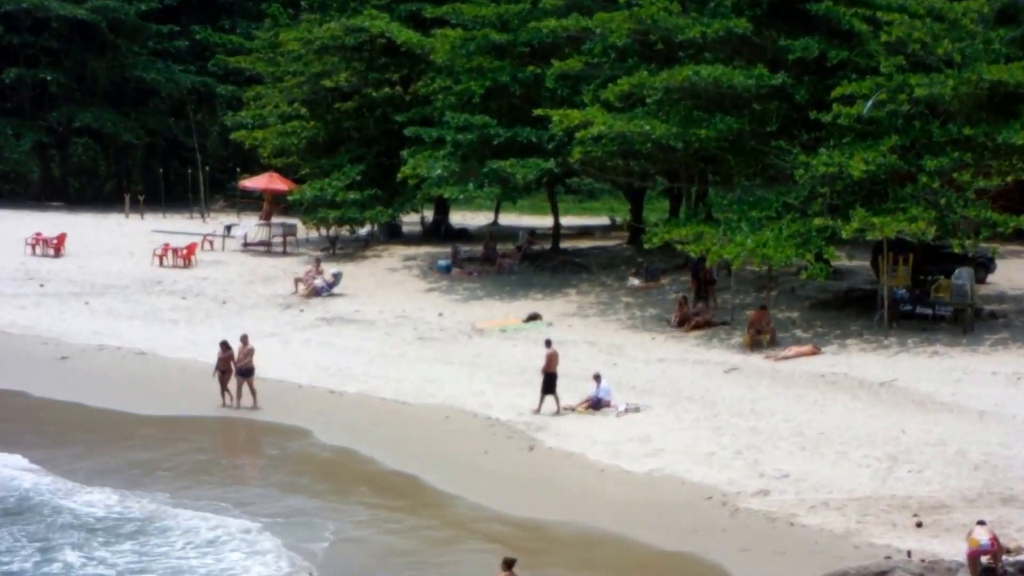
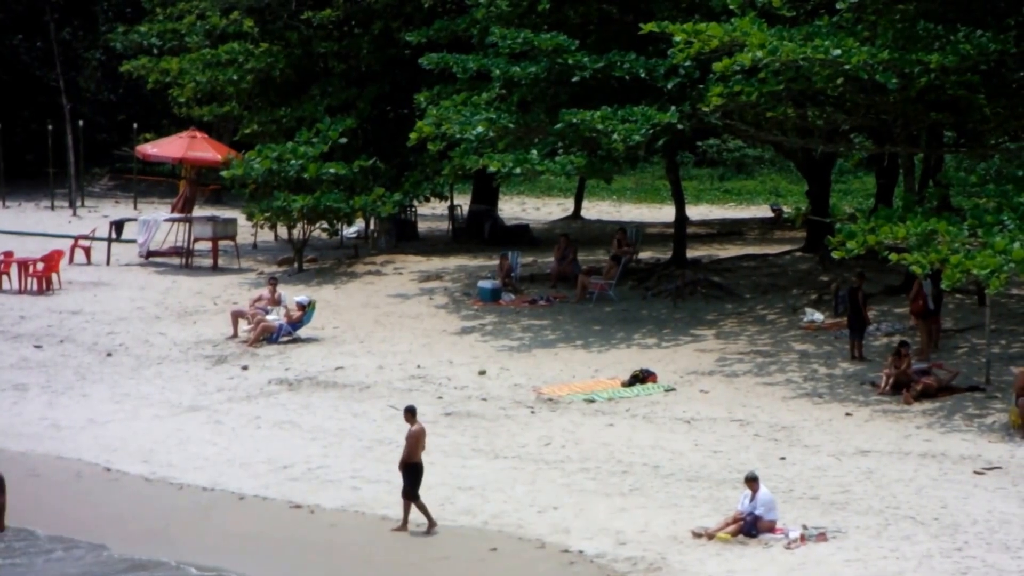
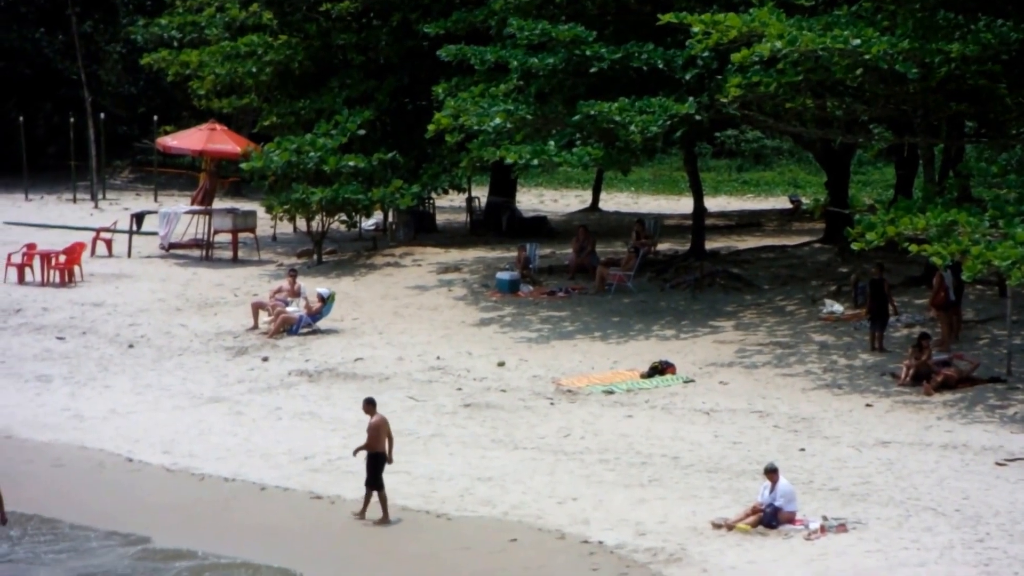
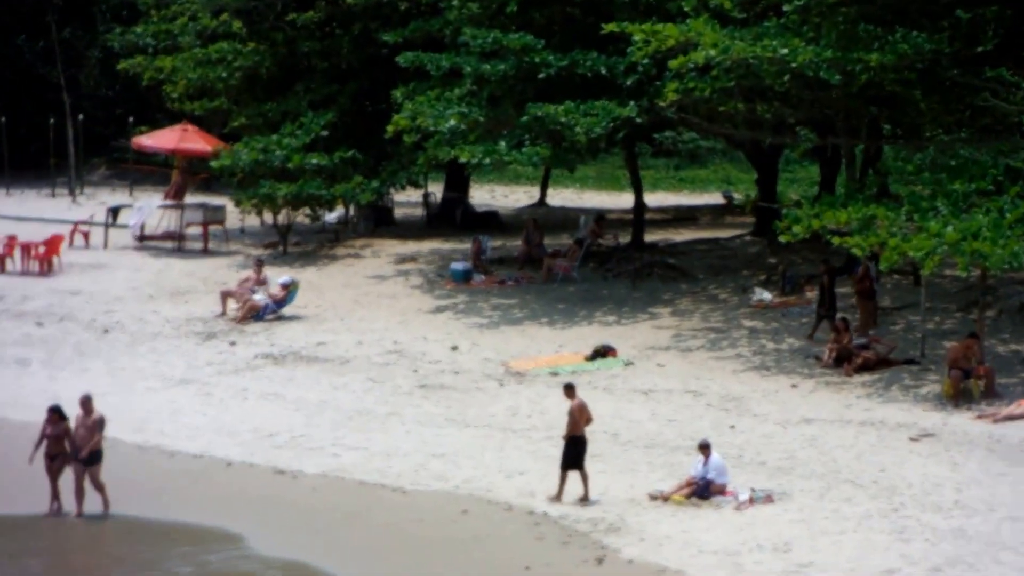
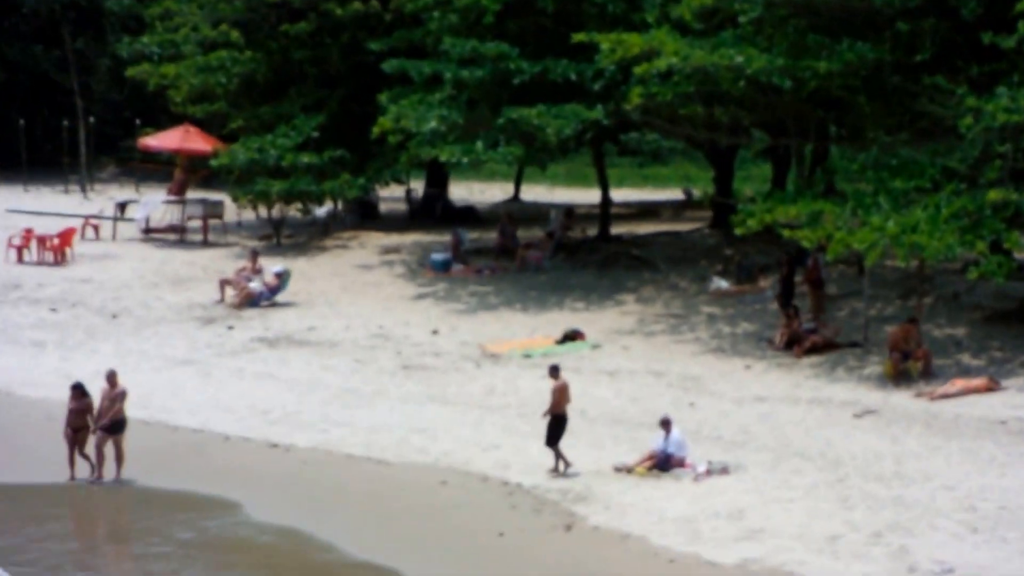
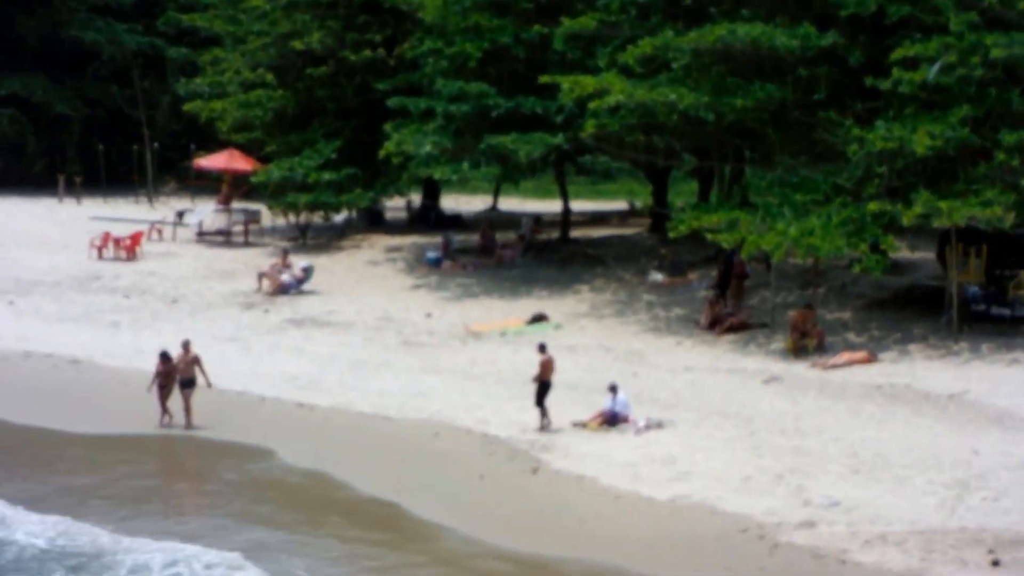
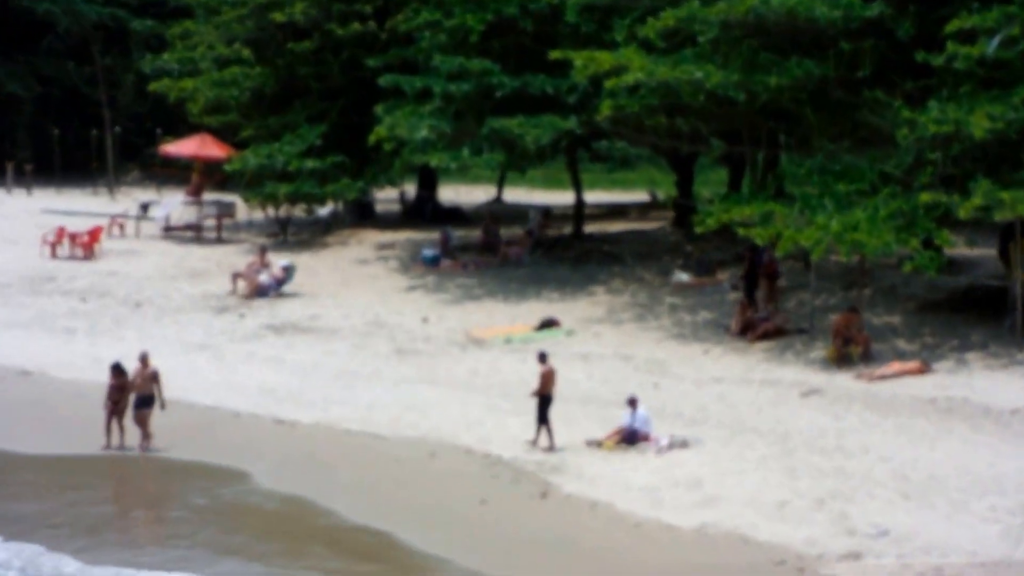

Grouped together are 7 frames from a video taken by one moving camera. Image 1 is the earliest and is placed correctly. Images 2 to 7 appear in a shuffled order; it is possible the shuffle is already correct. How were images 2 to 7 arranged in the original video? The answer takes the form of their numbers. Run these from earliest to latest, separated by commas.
6, 7, 5, 4, 2, 3
